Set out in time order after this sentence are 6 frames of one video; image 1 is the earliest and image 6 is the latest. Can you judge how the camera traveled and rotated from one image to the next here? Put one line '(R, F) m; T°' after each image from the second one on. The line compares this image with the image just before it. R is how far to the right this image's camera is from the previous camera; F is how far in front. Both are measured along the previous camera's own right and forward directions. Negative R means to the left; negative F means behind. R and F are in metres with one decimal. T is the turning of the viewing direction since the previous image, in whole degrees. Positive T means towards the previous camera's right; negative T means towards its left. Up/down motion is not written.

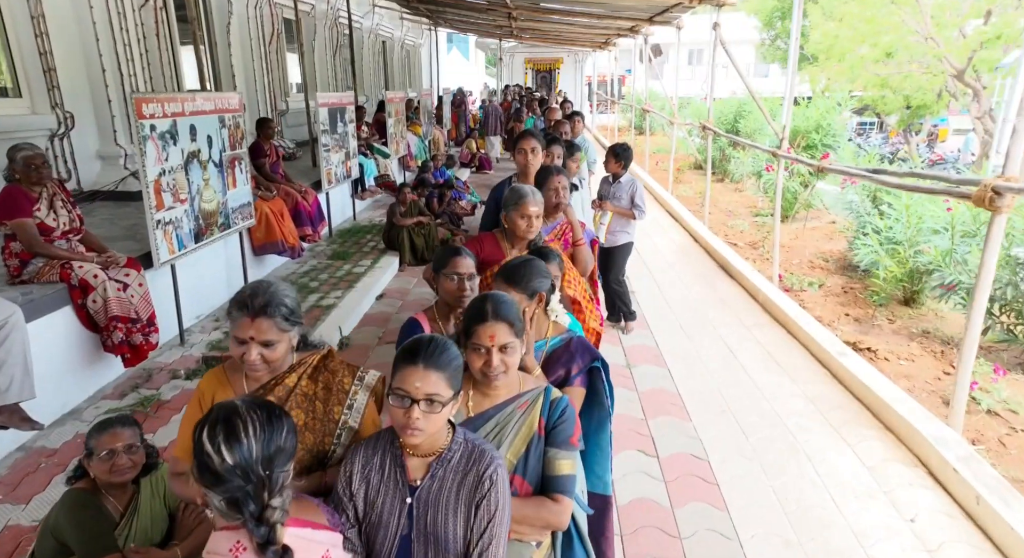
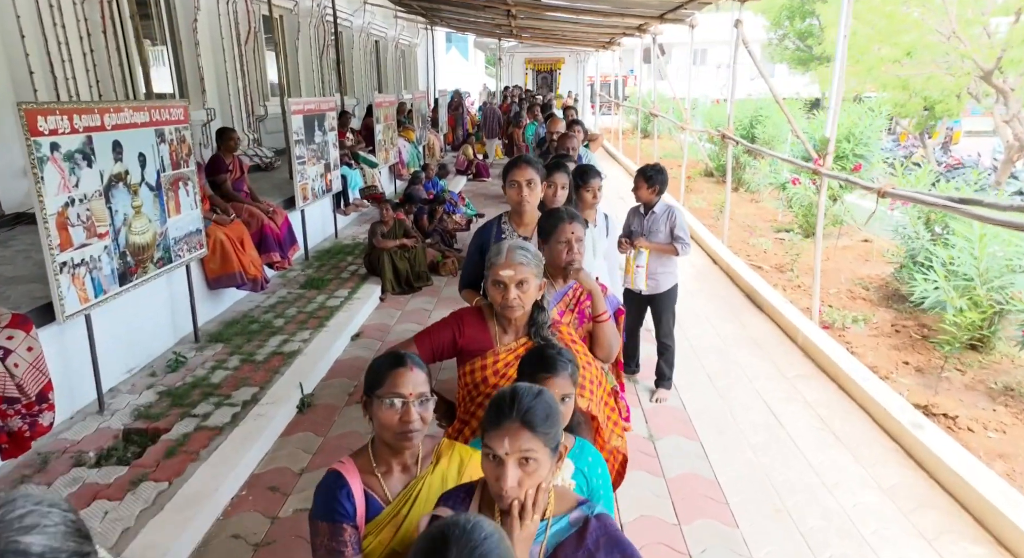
(0.0, +0.8) m; 0°
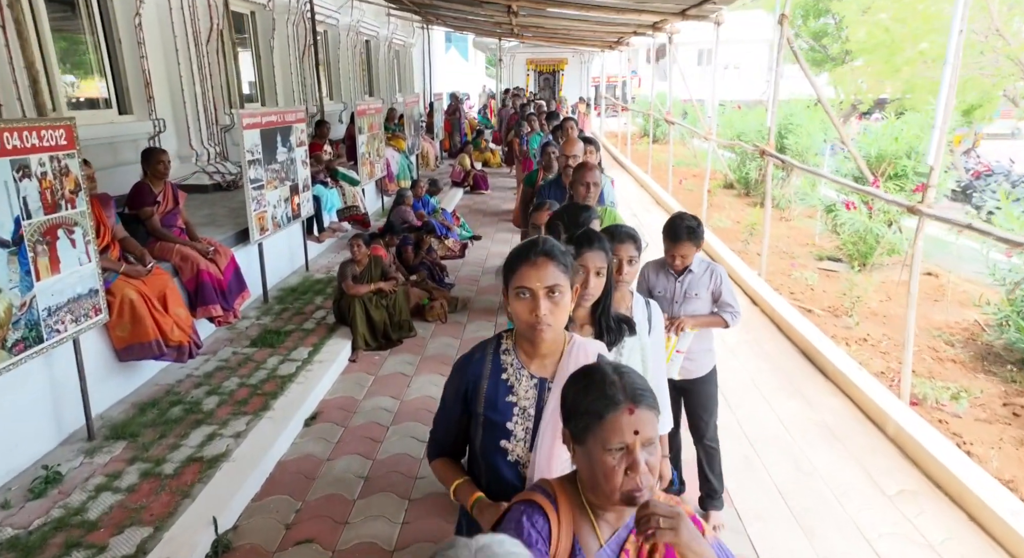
(0.0, +1.1) m; 0°
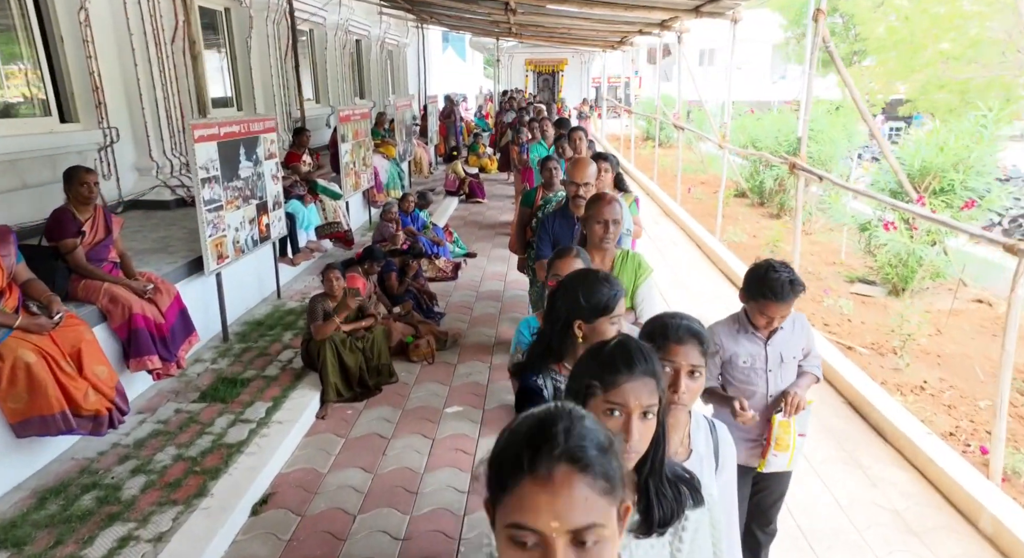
(0.0, +0.7) m; 0°
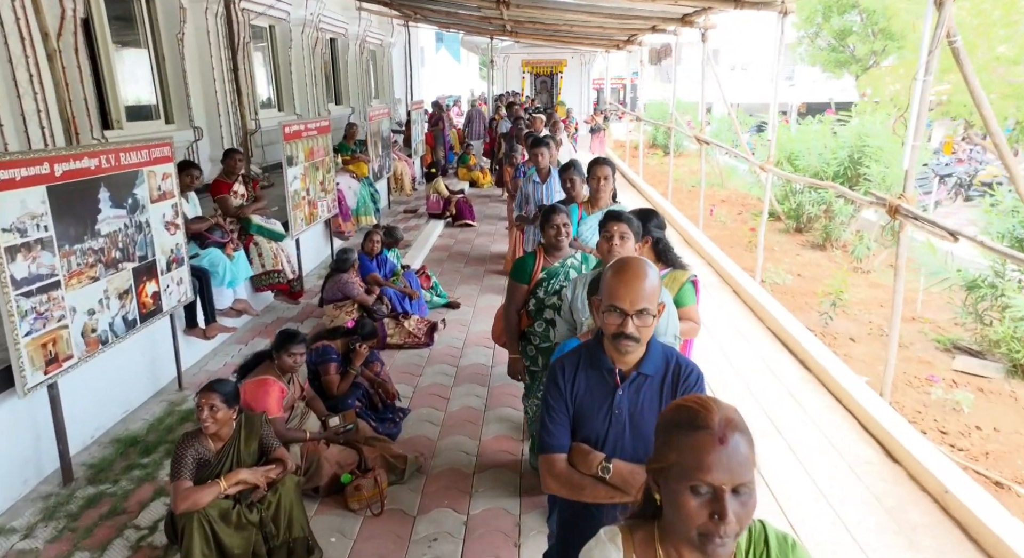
(+0.1, +1.6) m; 0°
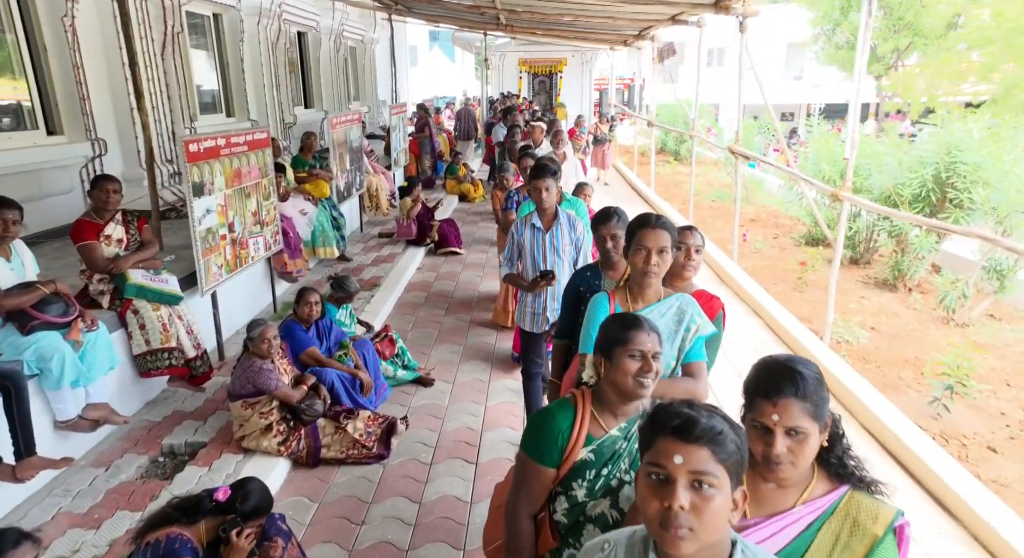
(0.0, +1.7) m; 0°
